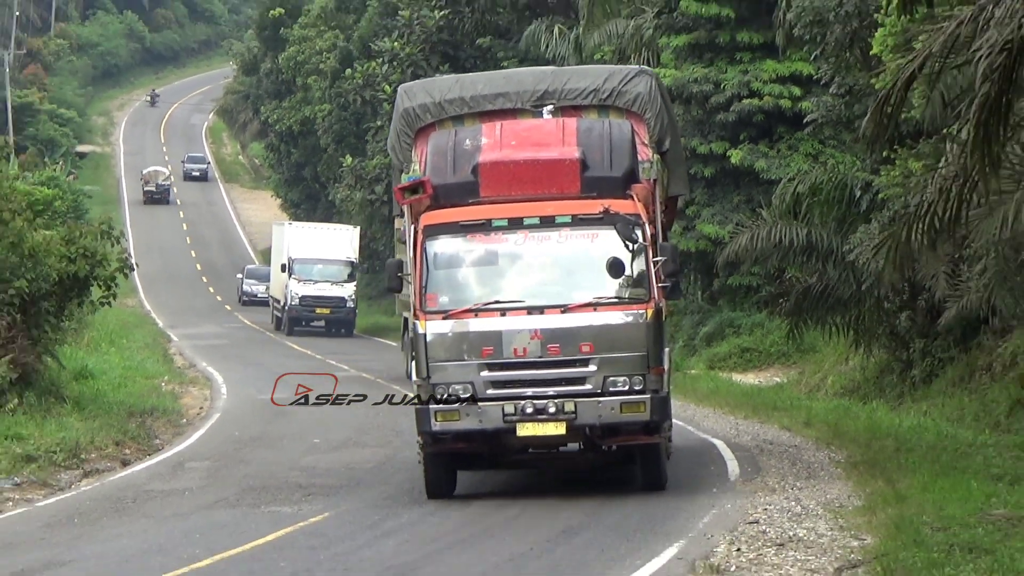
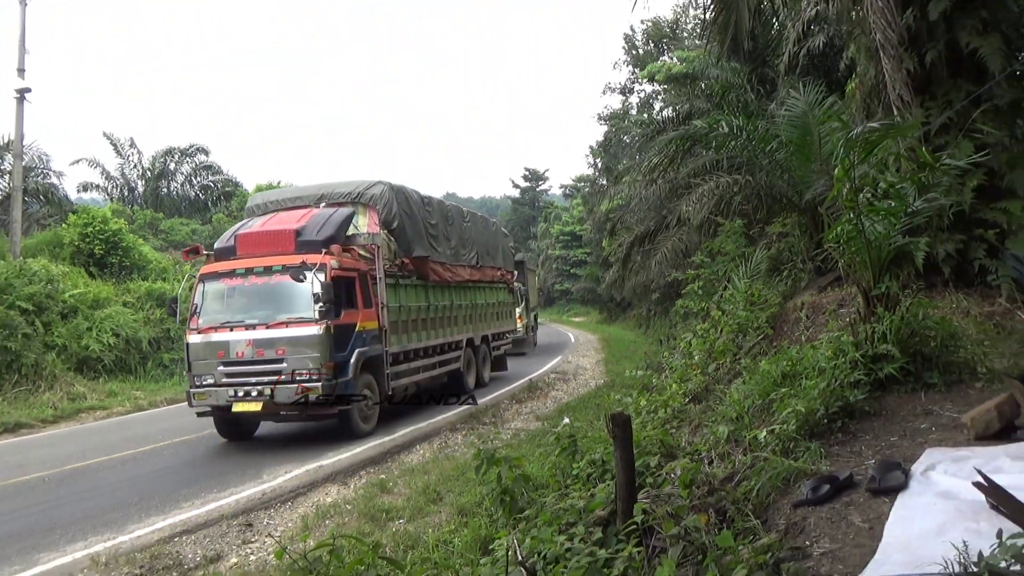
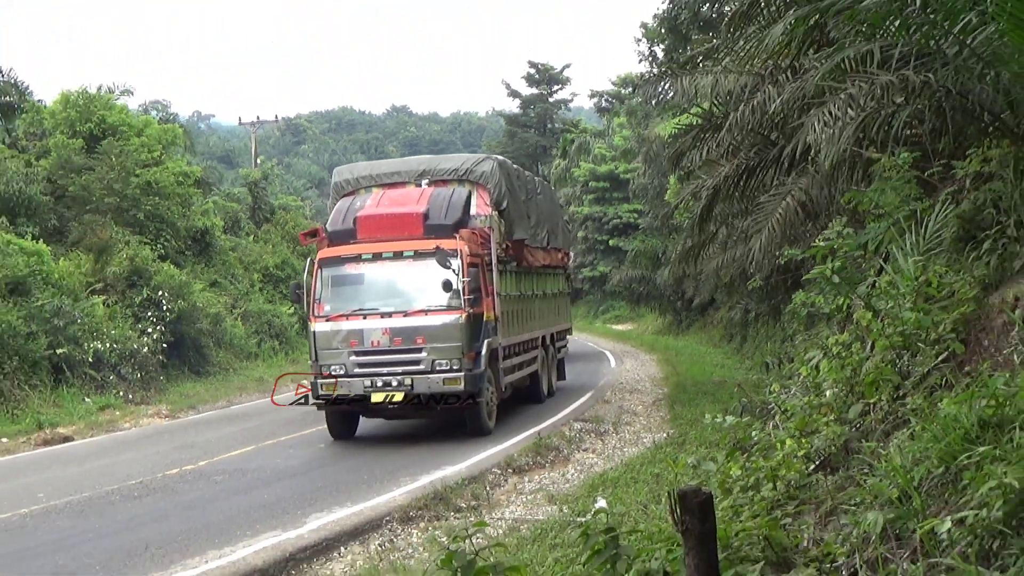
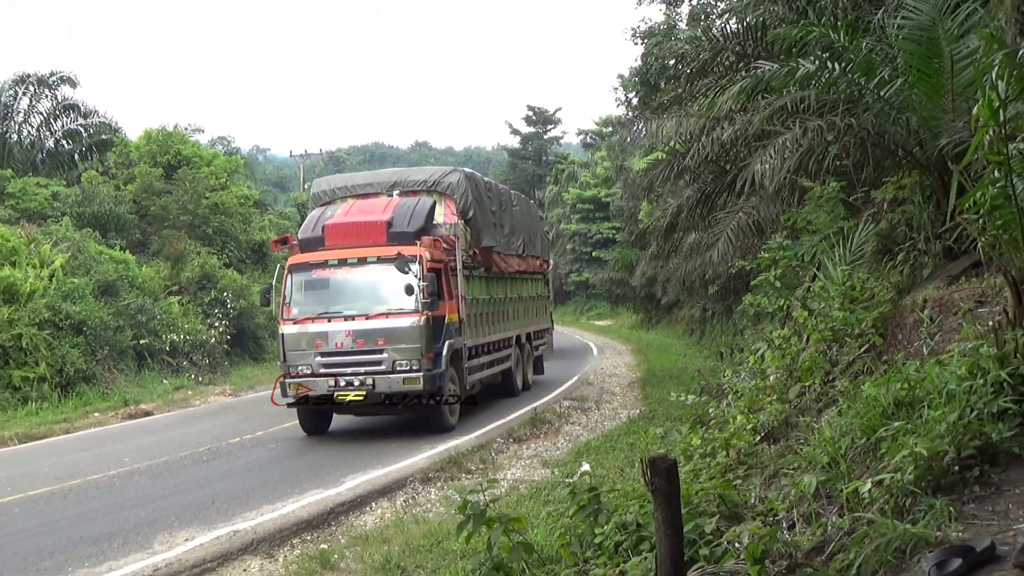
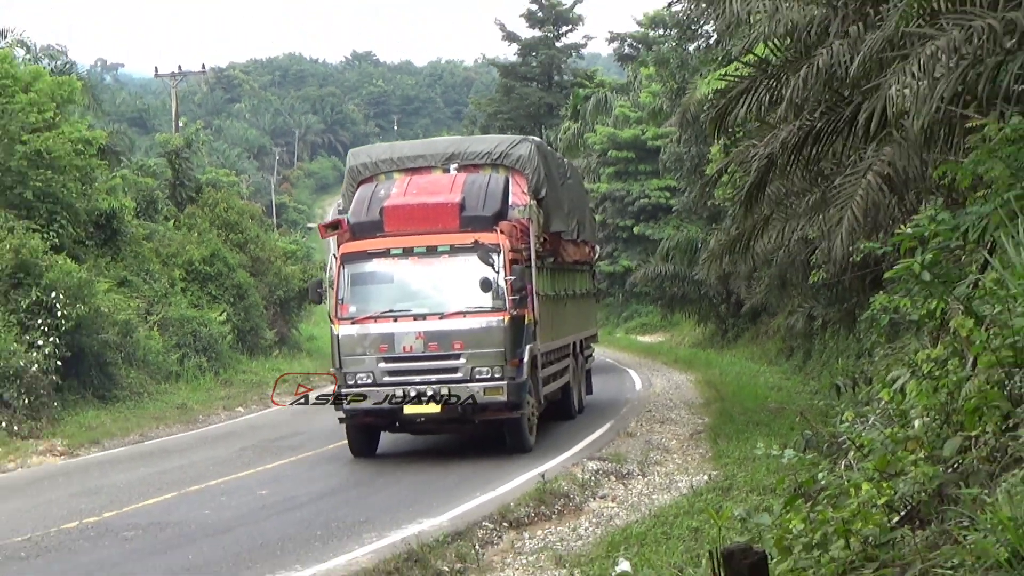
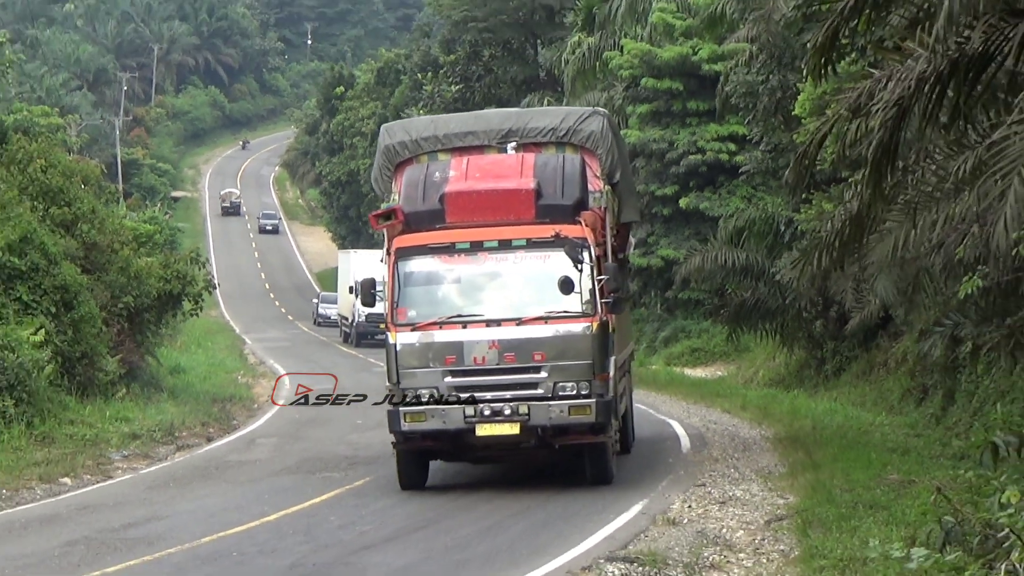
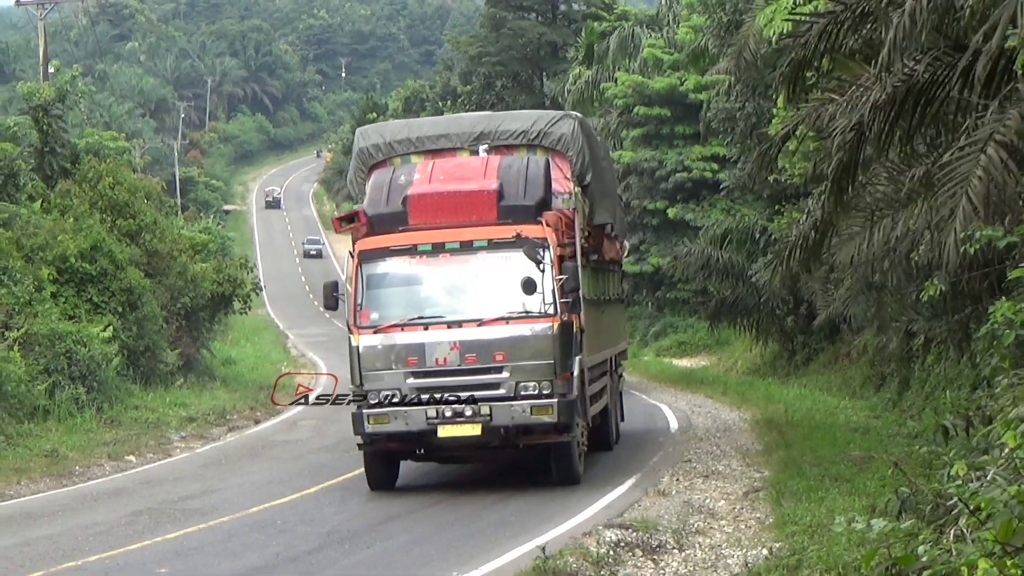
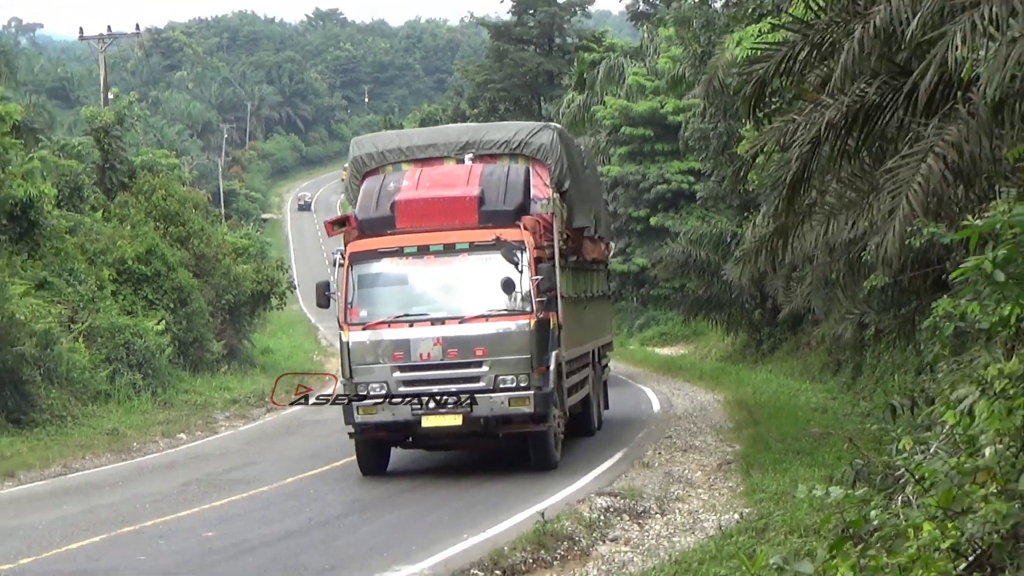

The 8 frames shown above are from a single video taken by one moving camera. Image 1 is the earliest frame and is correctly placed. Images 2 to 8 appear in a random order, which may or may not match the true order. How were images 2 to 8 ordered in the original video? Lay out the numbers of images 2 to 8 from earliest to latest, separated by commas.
6, 7, 8, 5, 3, 4, 2
